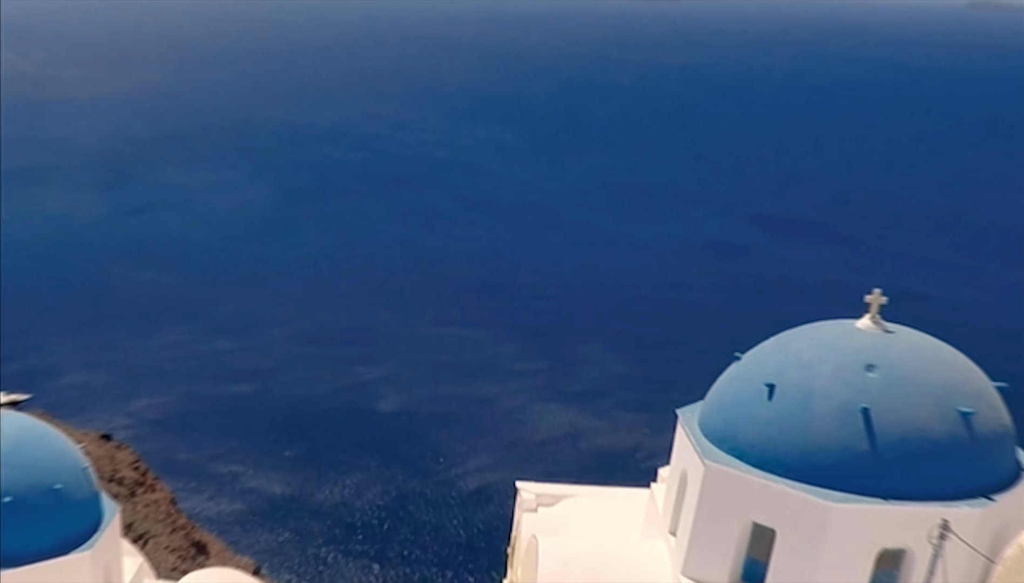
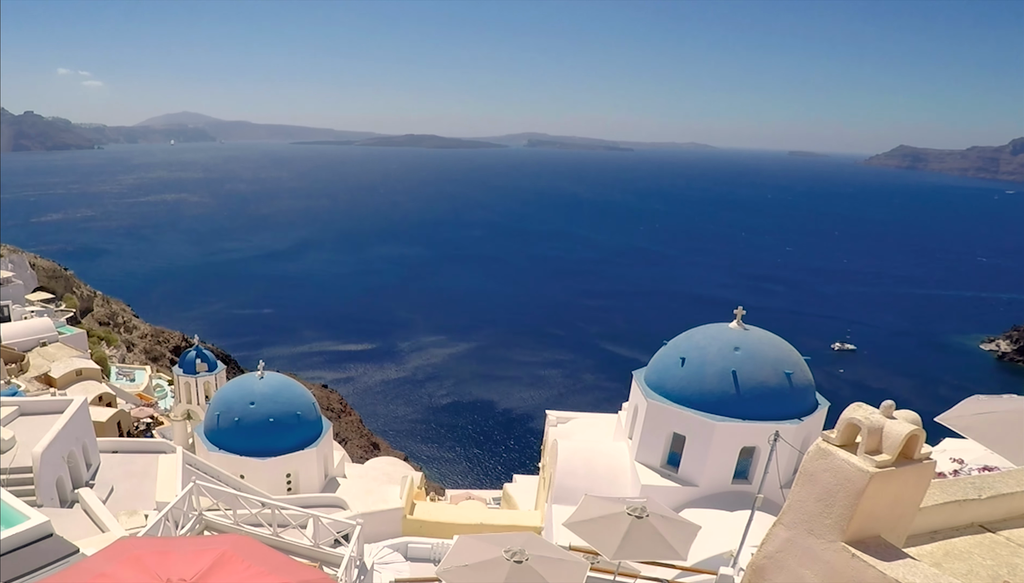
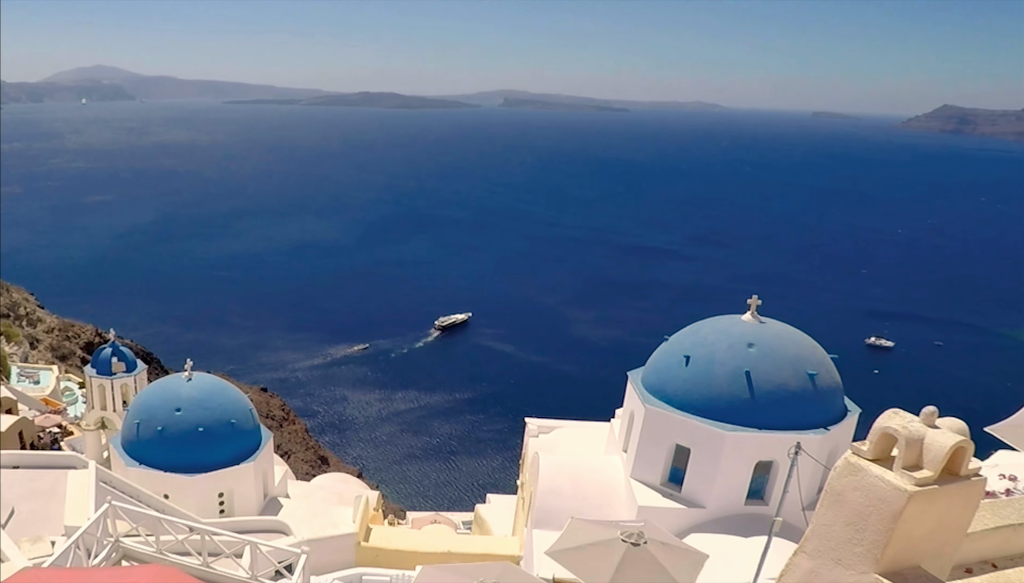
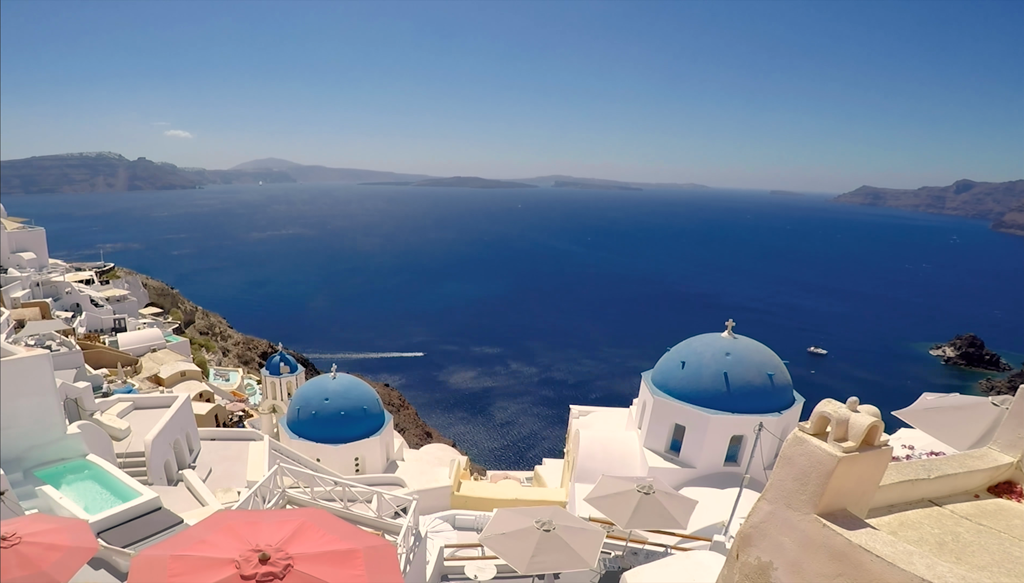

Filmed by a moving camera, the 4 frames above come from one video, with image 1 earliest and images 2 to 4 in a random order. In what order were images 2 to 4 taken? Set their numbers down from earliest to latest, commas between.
3, 2, 4
